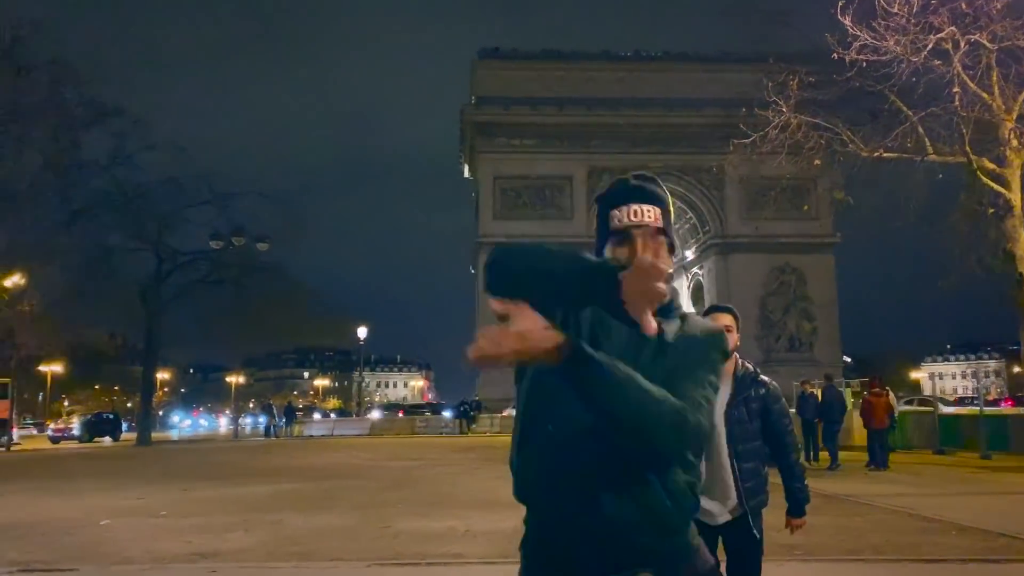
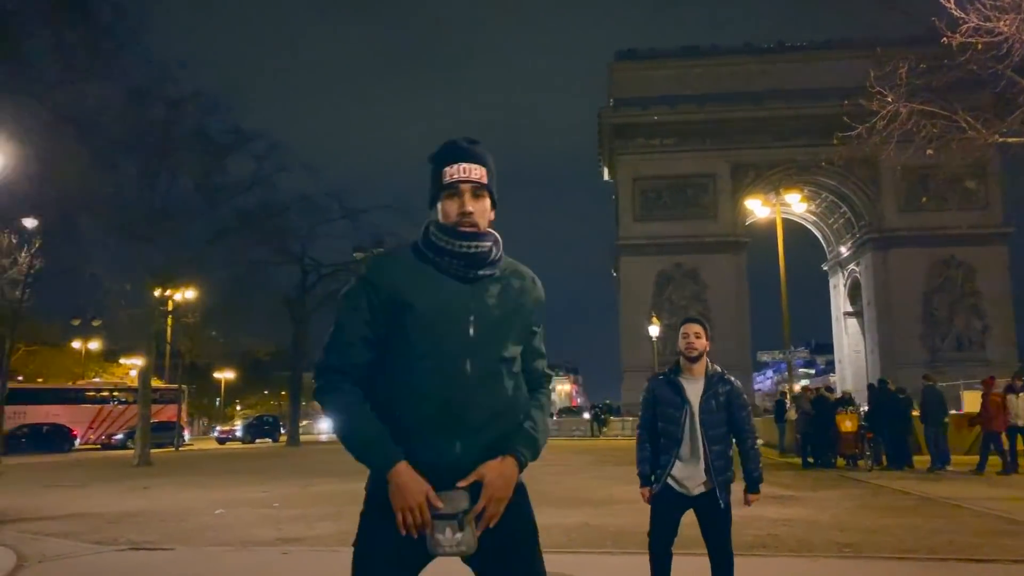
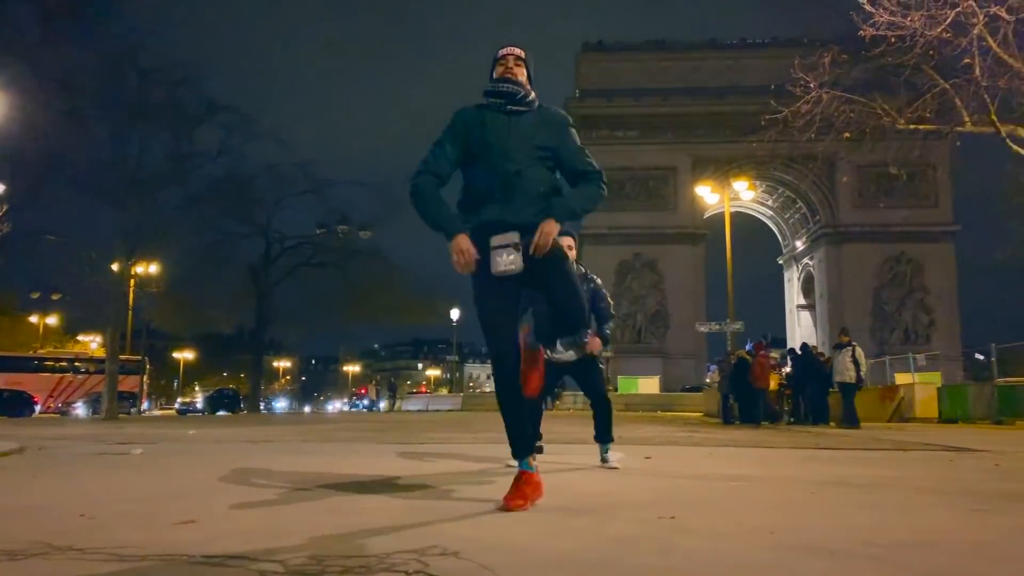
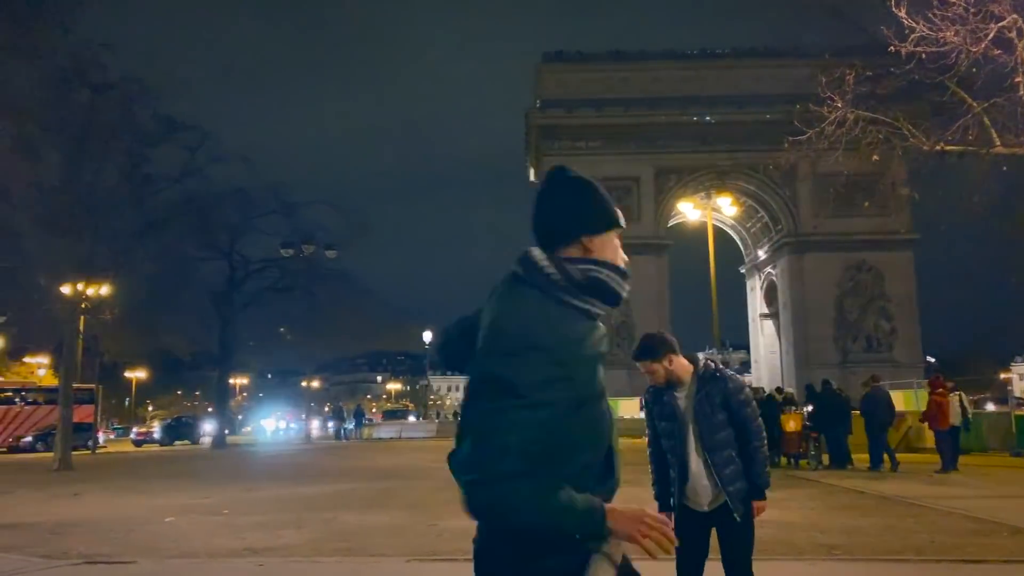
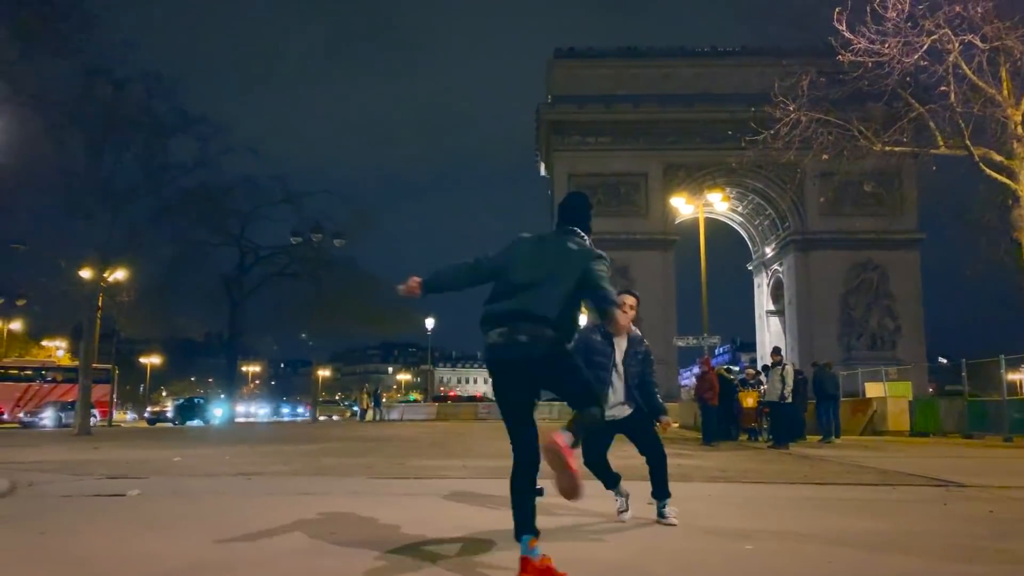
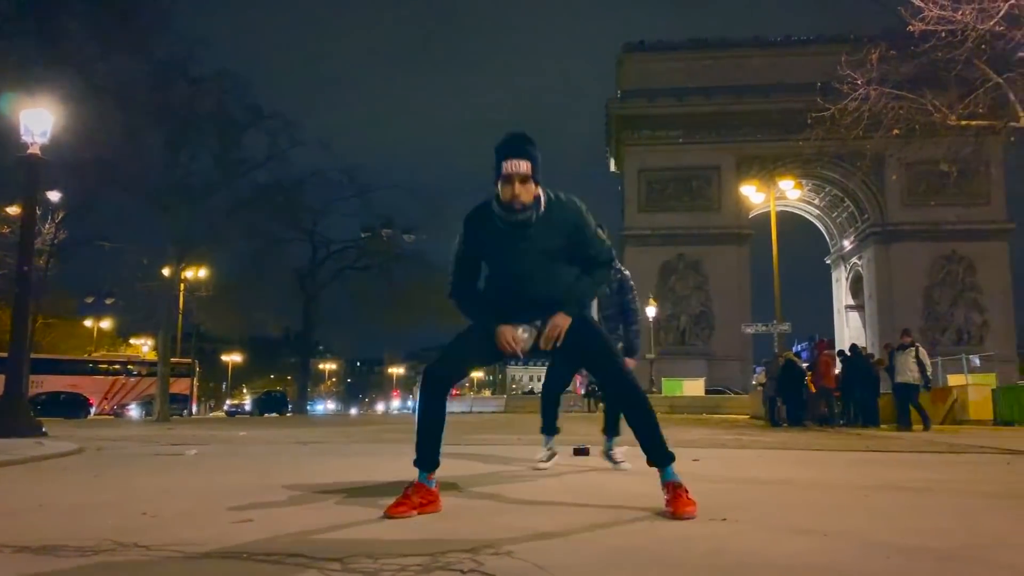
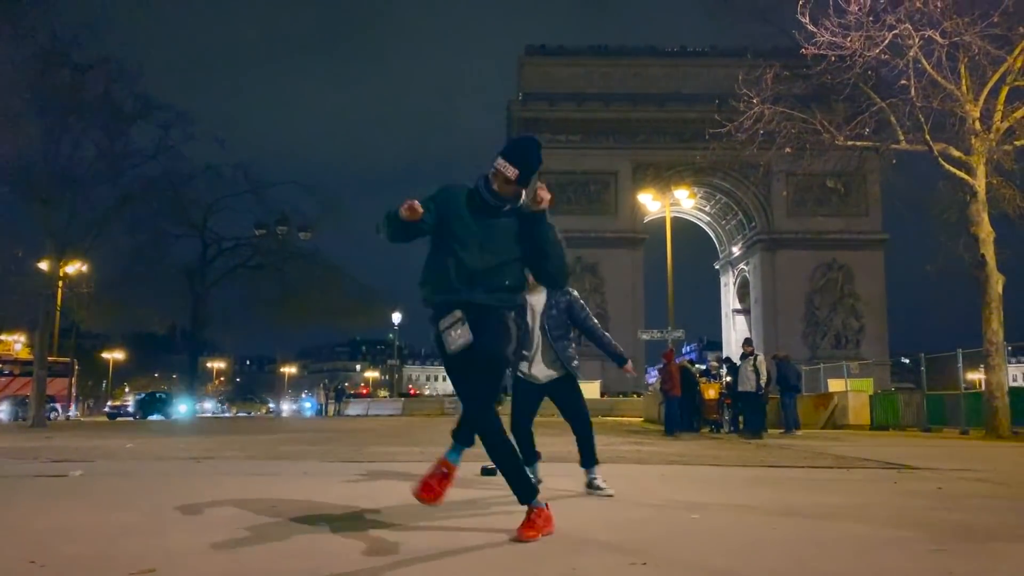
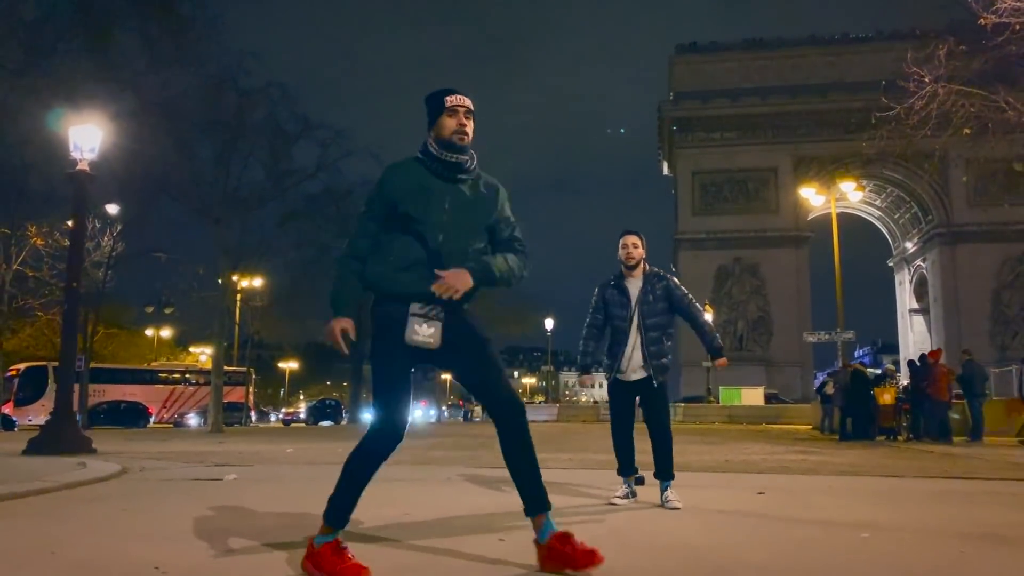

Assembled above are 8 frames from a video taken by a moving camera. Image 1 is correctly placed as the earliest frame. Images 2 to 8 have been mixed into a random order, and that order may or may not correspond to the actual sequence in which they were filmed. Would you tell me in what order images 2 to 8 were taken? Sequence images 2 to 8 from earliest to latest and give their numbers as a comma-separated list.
4, 2, 8, 6, 3, 7, 5
